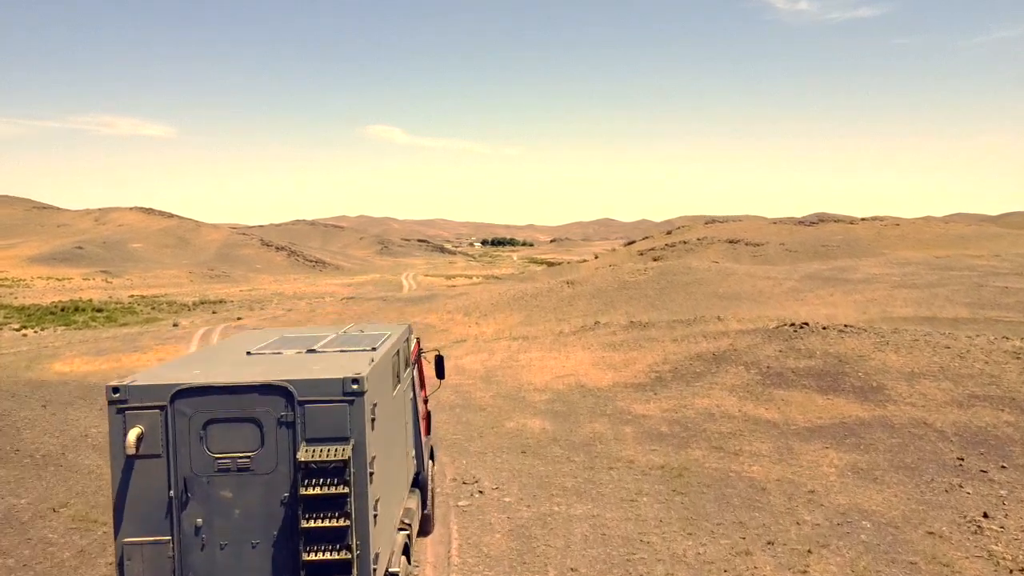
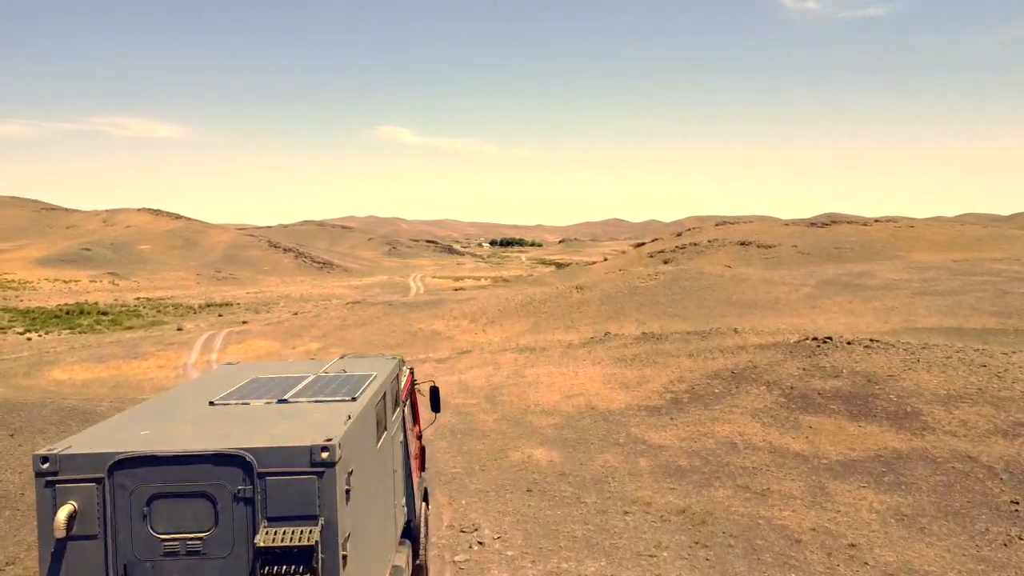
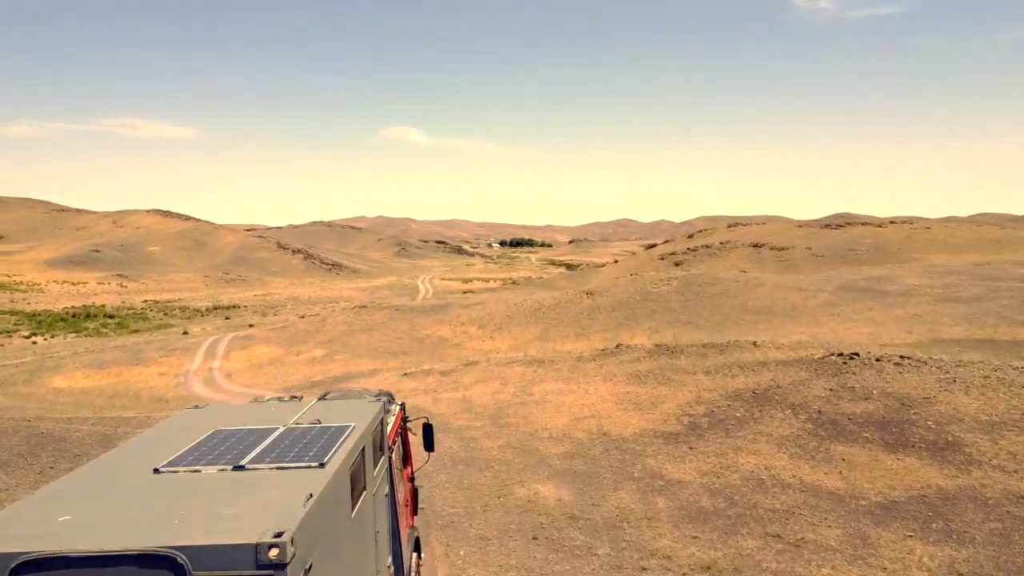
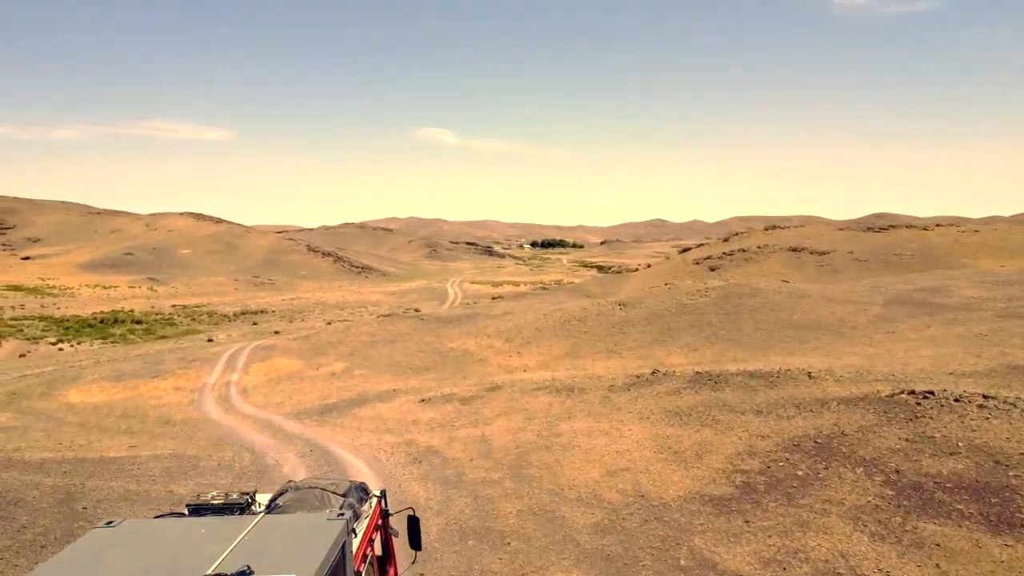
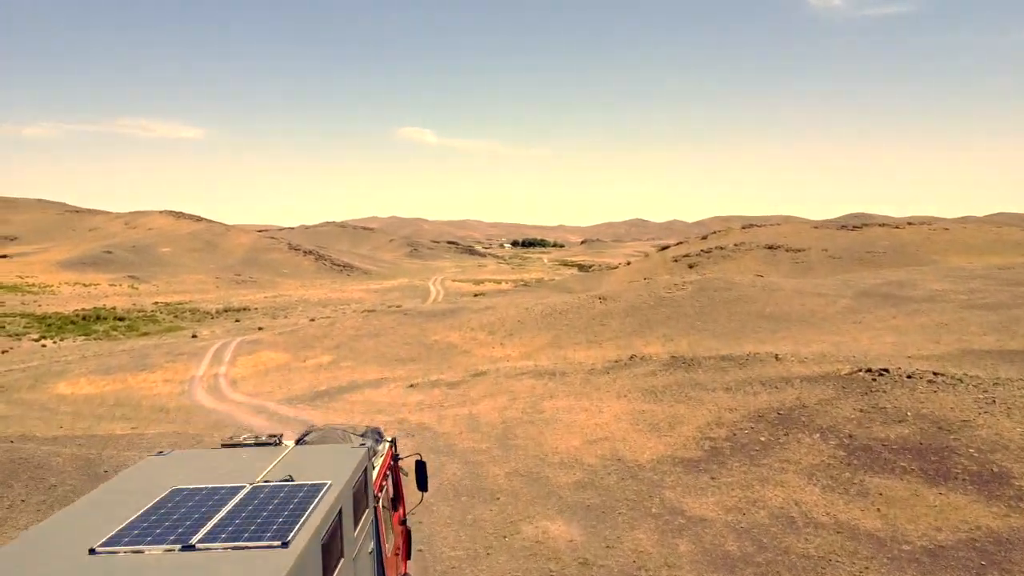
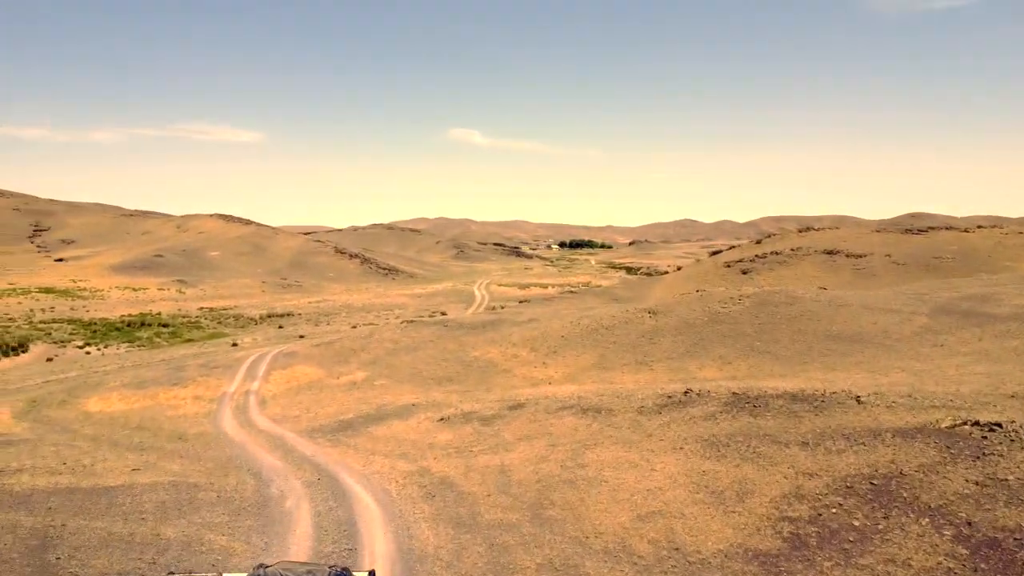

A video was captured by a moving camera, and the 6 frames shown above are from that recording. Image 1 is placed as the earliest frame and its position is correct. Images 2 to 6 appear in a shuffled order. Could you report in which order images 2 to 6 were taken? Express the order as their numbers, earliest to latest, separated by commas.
2, 3, 5, 4, 6
